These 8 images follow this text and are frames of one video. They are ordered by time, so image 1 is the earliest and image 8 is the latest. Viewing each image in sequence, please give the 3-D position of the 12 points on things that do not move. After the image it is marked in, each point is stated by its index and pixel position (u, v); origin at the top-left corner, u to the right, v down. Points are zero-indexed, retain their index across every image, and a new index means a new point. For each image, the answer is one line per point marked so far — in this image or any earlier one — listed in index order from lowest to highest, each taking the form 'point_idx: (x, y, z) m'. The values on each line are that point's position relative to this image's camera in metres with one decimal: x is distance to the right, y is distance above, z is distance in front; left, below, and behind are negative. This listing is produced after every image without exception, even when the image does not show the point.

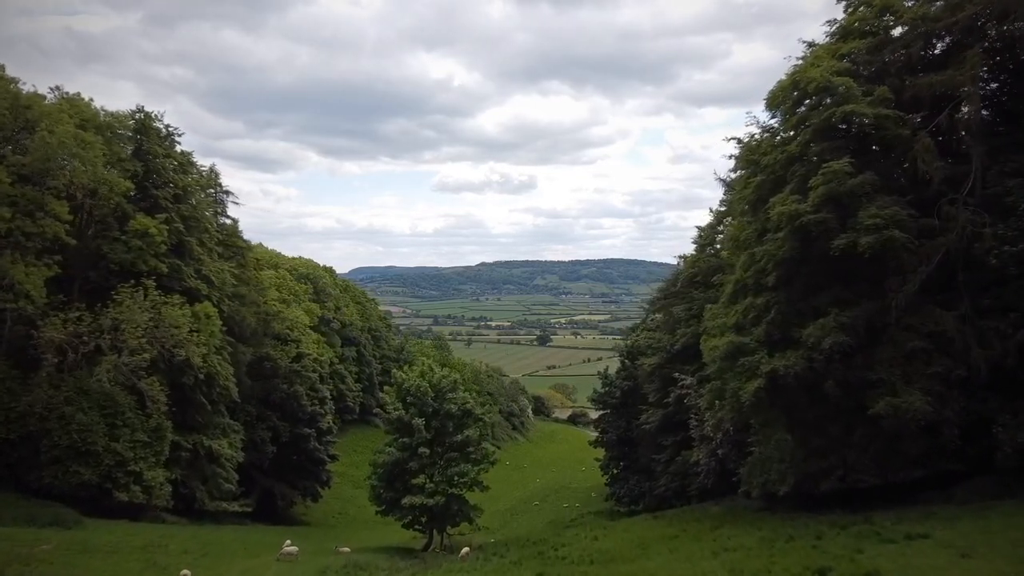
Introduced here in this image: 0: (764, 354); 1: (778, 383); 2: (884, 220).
0: (+7.1, -1.9, +19.9) m
1: (+7.3, -2.6, +19.3) m
2: (+9.3, +1.7, +17.6) m
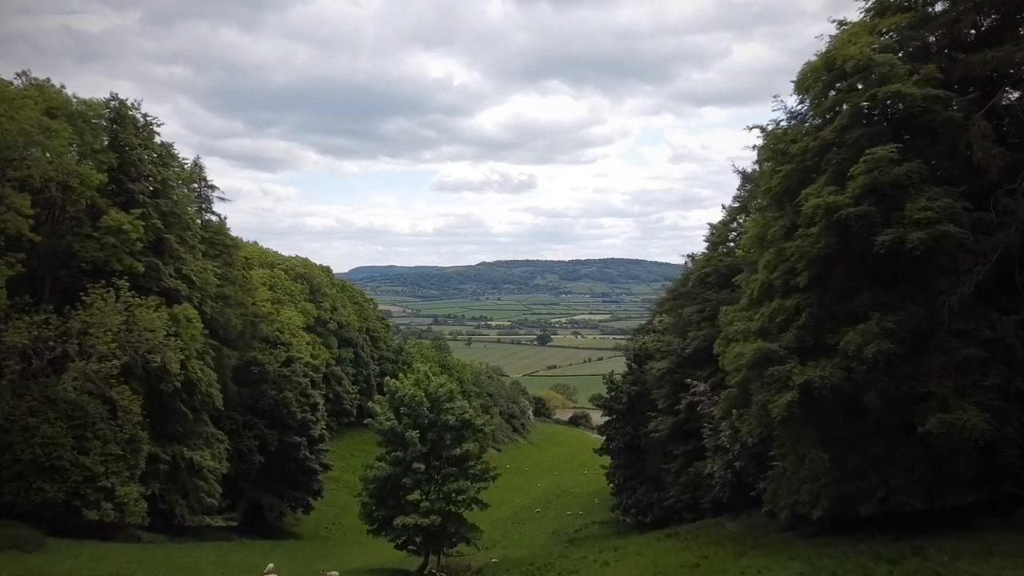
0: (+7.2, -1.9, +17.9) m
1: (+7.4, -2.6, +17.3) m
2: (+9.4, +1.7, +15.6) m
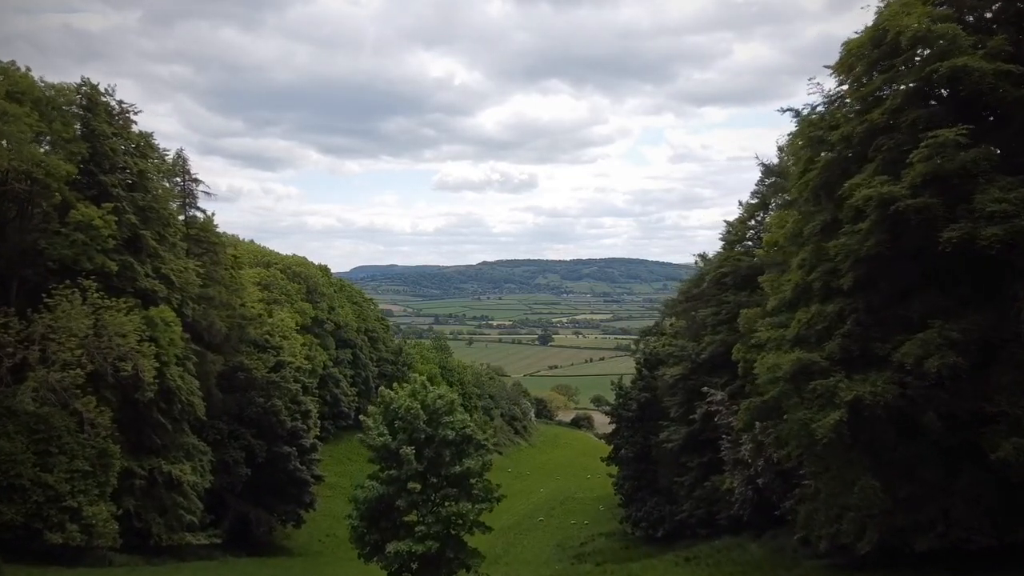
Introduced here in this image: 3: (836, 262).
0: (+7.4, -2.0, +15.8) m
1: (+7.6, -2.7, +15.2) m
2: (+9.5, +1.6, +13.4) m
3: (+7.7, +0.6, +16.8) m
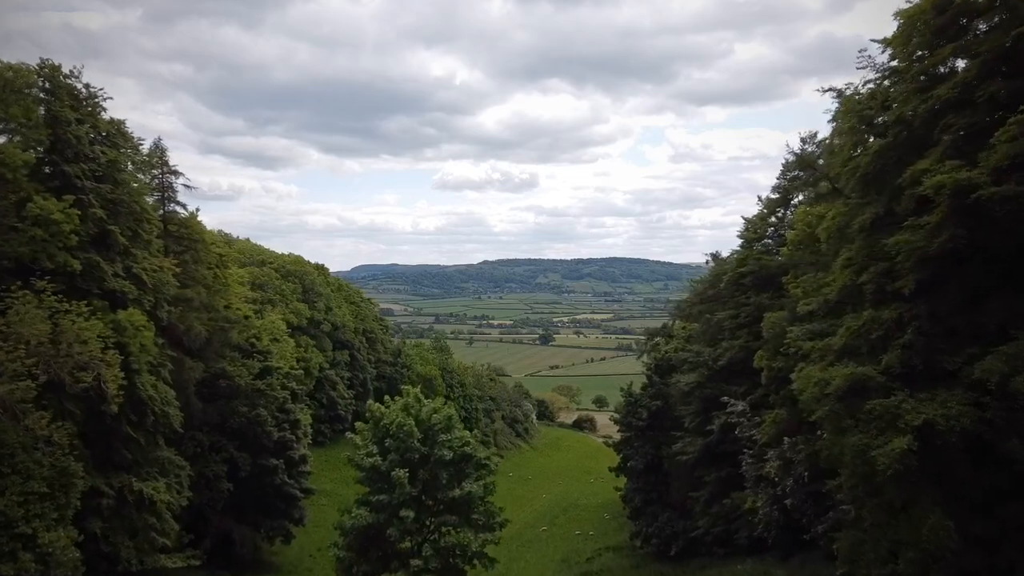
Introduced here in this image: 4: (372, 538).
0: (+7.5, -2.1, +13.5) m
1: (+7.7, -2.8, +12.9) m
2: (+9.7, +1.5, +11.1) m
3: (+7.9, +0.6, +14.5) m
4: (-3.8, -6.8, +19.2) m
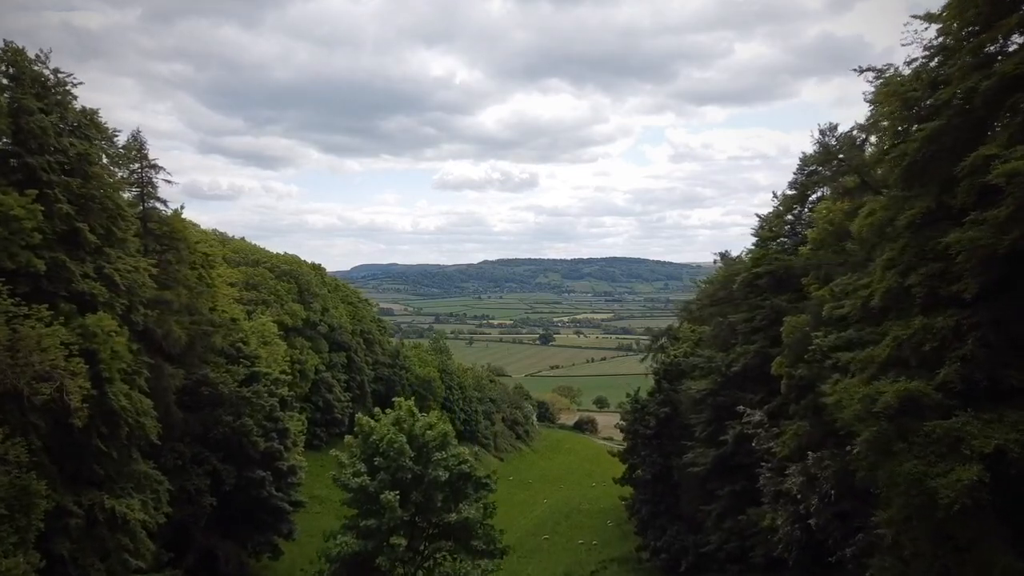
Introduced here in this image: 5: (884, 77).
0: (+7.6, -2.1, +11.7) m
1: (+7.7, -2.9, +11.1) m
2: (+9.7, +1.4, +9.3) m
3: (+7.9, +0.5, +12.7) m
4: (-3.8, -6.9, +17.4) m
5: (+9.0, +5.1, +17.0) m
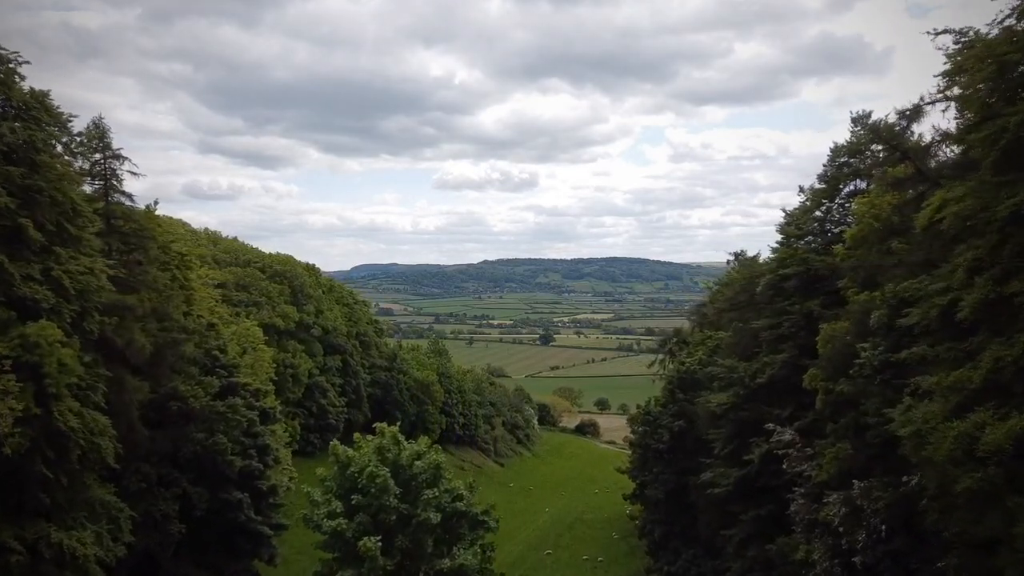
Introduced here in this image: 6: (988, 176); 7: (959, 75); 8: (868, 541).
0: (+7.6, -2.2, +9.0) m
1: (+7.8, -3.0, +8.4) m
2: (+9.8, +1.3, +6.6) m
3: (+8.0, +0.4, +10.0) m
4: (-3.7, -7.0, +14.7) m
5: (+9.1, +5.0, +14.3) m
6: (+8.4, +2.0, +12.5) m
7: (+8.6, +4.2, +13.9) m
8: (+9.1, -6.5, +18.0) m
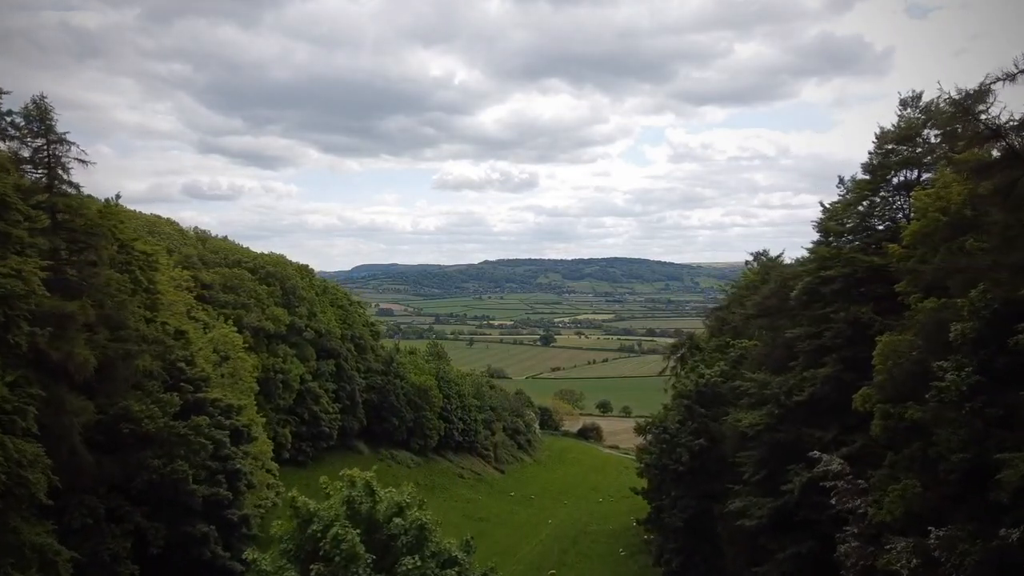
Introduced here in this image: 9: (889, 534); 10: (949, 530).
0: (+7.7, -2.4, +5.7) m
1: (+7.9, -3.1, +5.1) m
2: (+9.9, +1.2, +3.4) m
3: (+8.1, +0.2, +6.8) m
4: (-3.6, -7.2, +11.4) m
5: (+9.2, +4.9, +11.1) m
6: (+8.5, +1.8, +9.2) m
7: (+8.7, +4.1, +10.6) m
8: (+9.2, -6.6, +14.7) m
9: (+9.3, -6.1, +17.6) m
10: (+9.5, -5.2, +15.2) m
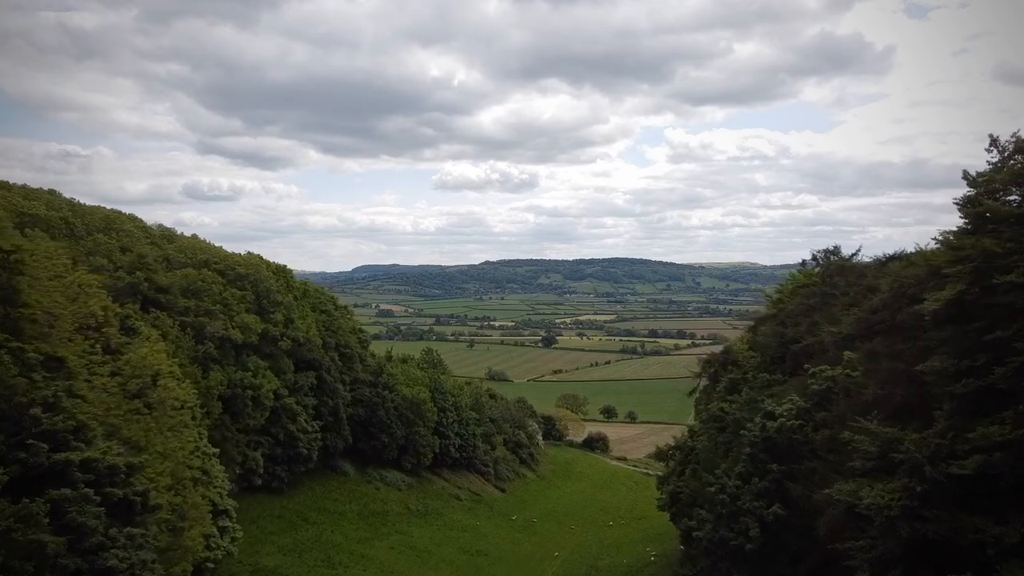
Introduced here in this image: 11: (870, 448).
0: (+7.8, -2.6, -2.3) m
1: (+8.0, -3.4, -2.9) m
2: (+9.9, +0.9, -4.6) m
3: (+8.1, 0.0, -1.3) m
4: (-3.5, -7.4, +3.4) m
5: (+9.2, +4.6, +3.1) m
6: (+8.5, +1.6, +1.2) m
7: (+8.8, +3.8, +2.6) m
8: (+9.3, -6.9, +6.7) m
9: (+9.4, -6.4, +9.6) m
10: (+9.5, -5.5, +7.2) m
11: (+8.7, -3.9, +17.1) m
